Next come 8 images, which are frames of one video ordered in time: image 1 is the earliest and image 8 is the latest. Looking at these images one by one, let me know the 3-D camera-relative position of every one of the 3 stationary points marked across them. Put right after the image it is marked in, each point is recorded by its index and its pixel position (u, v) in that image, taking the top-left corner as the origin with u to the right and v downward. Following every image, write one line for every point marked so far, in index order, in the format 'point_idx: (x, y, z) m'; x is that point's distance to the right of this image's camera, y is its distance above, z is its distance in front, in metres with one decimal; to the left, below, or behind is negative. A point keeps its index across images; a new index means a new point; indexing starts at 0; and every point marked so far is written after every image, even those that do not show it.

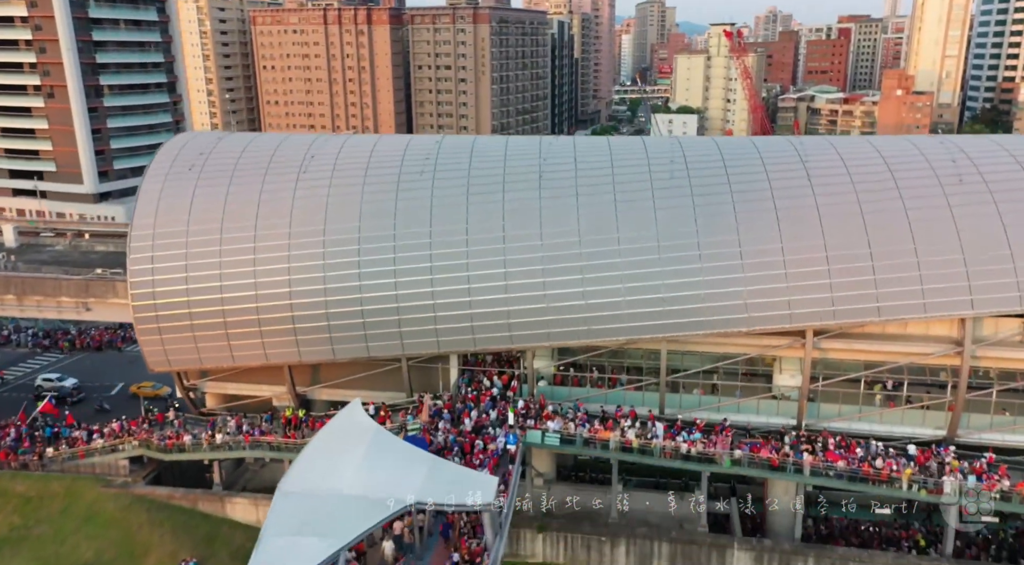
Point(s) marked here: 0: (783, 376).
0: (+5.6, -1.9, +16.3) m
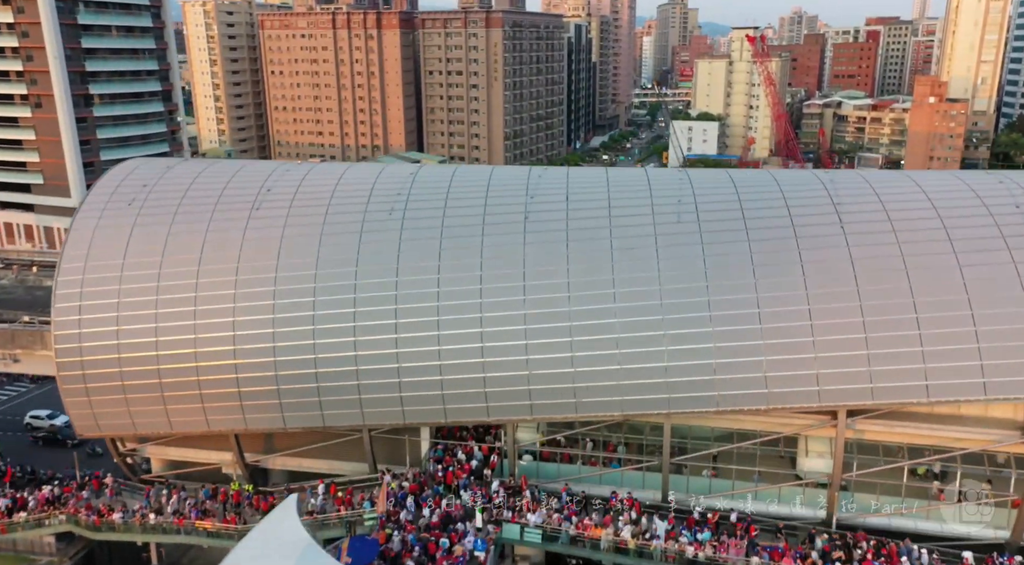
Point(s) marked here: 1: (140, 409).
0: (+5.2, -3.1, +13.7) m
1: (-7.3, -2.5, +15.3) m
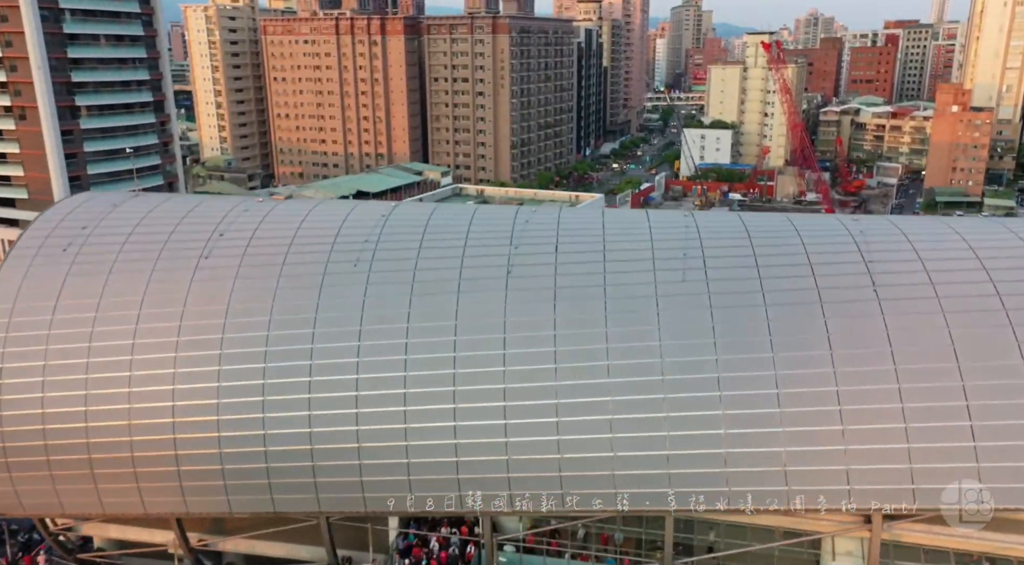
0: (+4.8, -4.1, +11.6) m
1: (-7.6, -3.5, +13.5) m
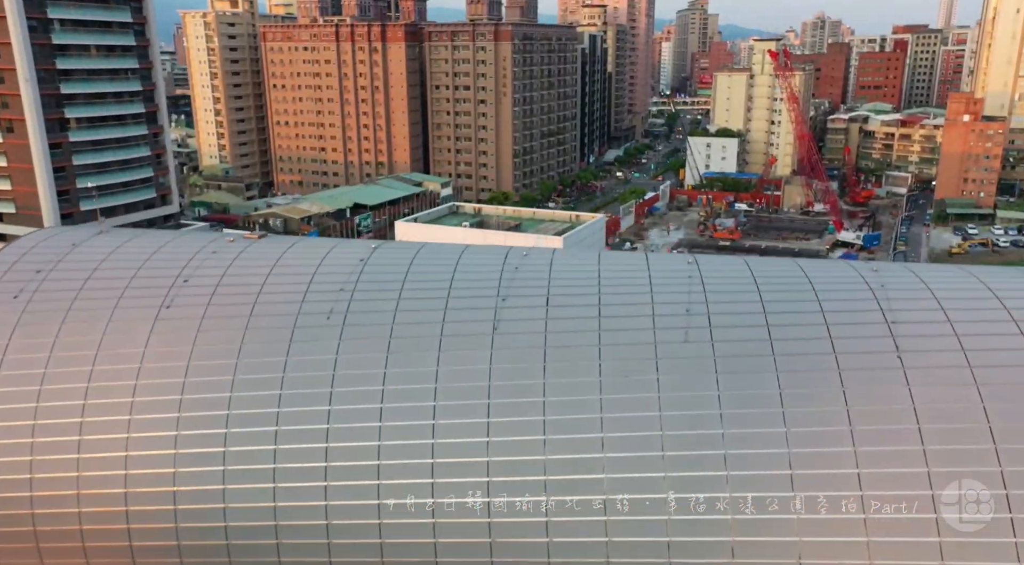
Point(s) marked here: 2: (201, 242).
0: (+4.6, -5.0, +10.4) m
1: (-7.8, -4.4, +12.4) m
2: (-6.8, +0.8, +17.5) m
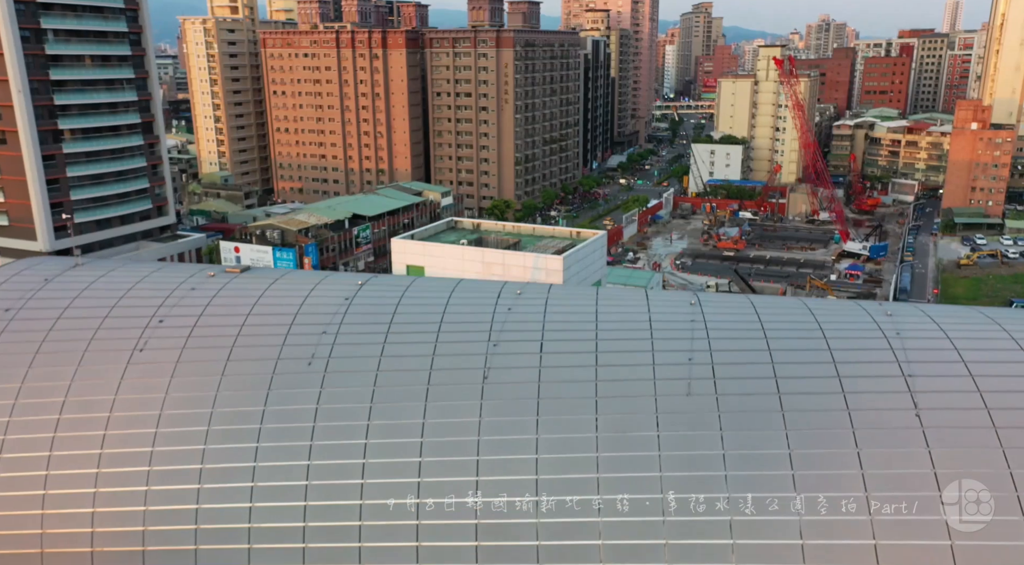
0: (+4.4, -5.7, +9.7) m
1: (-8.0, -5.0, +11.7) m
2: (-6.9, +0.1, +16.8) m
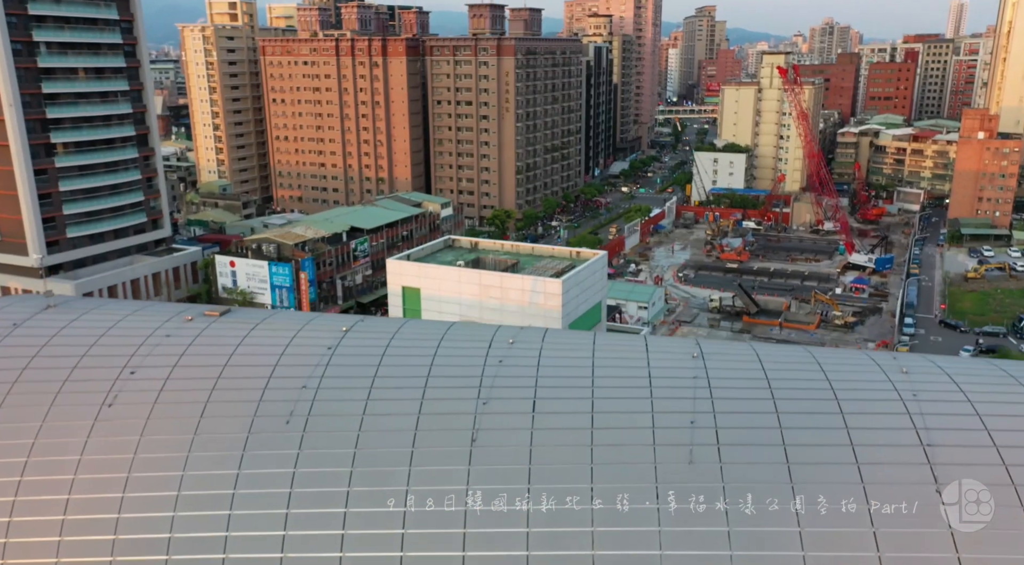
0: (+4.3, -6.4, +9.0) m
1: (-8.1, -5.8, +11.0) m
2: (-7.1, -0.7, +16.1) m
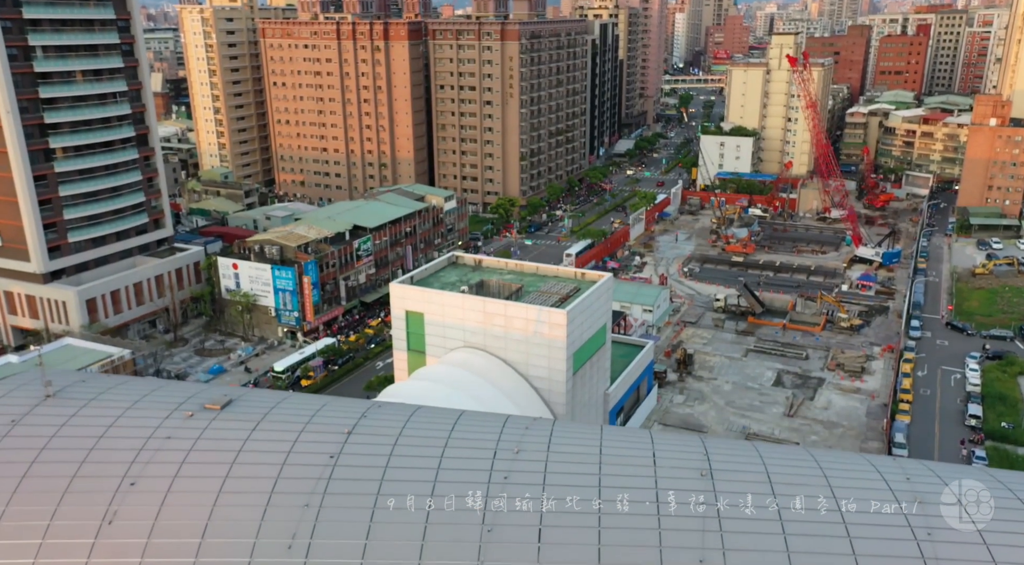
0: (+4.3, -8.2, +9.1) m
1: (-8.0, -7.5, +11.1) m
2: (-7.0, -2.1, +16.0) m
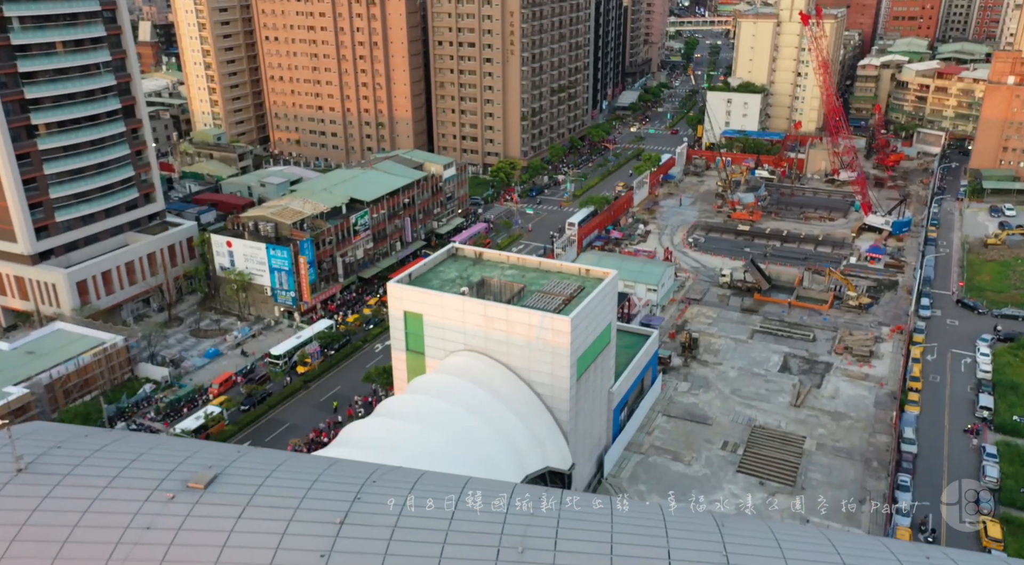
0: (+4.4, -9.7, +8.7) m
1: (-8.0, -8.8, +10.7) m
2: (-6.9, -3.1, +15.1) m
